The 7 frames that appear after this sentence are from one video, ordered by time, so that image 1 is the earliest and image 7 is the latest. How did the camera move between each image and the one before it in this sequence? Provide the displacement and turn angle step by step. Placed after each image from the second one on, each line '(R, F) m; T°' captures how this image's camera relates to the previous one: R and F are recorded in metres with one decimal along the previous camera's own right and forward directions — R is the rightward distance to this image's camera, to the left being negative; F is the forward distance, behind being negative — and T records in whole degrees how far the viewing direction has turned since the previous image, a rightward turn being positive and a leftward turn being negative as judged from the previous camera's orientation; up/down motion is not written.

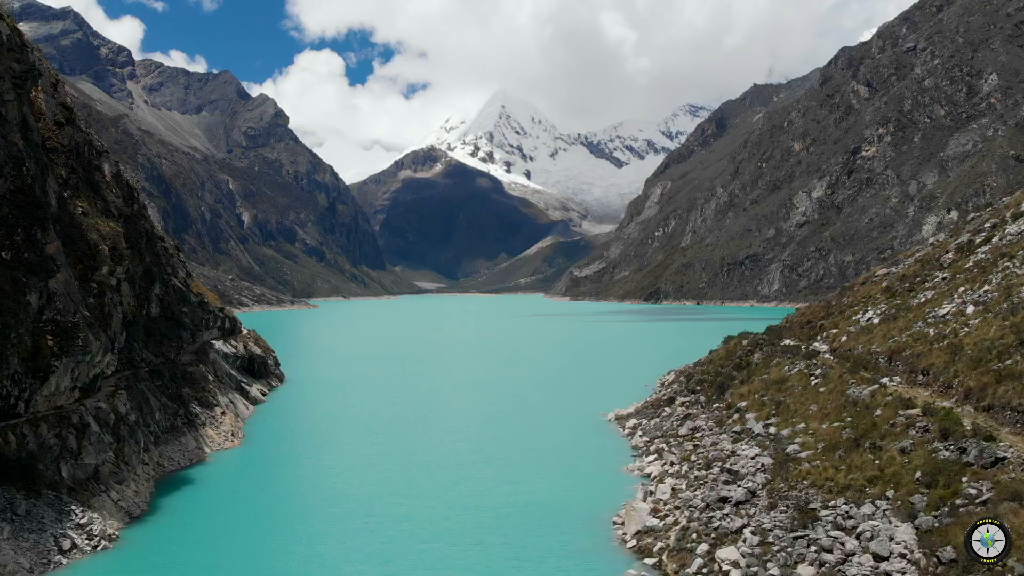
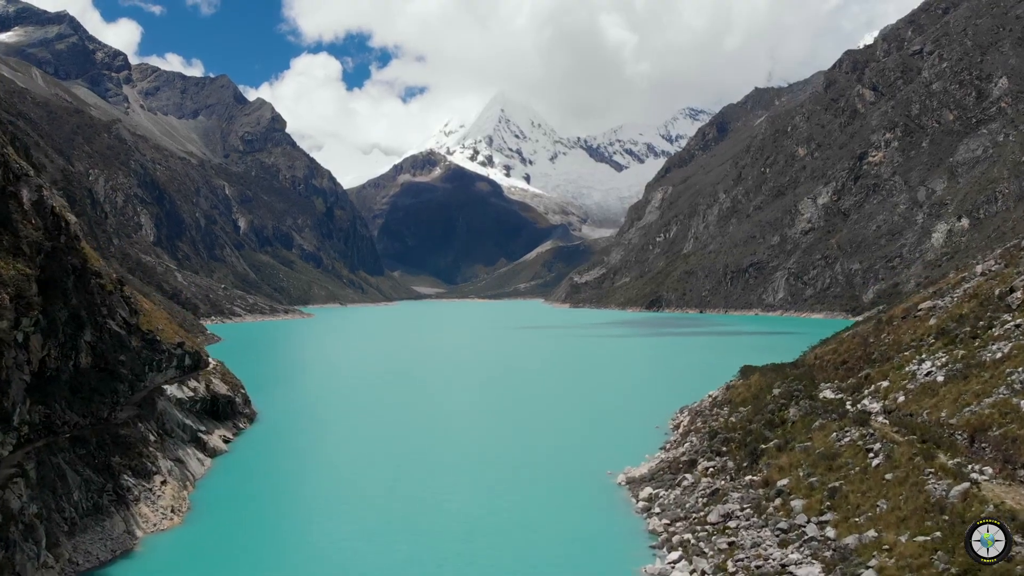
(+0.2, +3.8) m; 0°
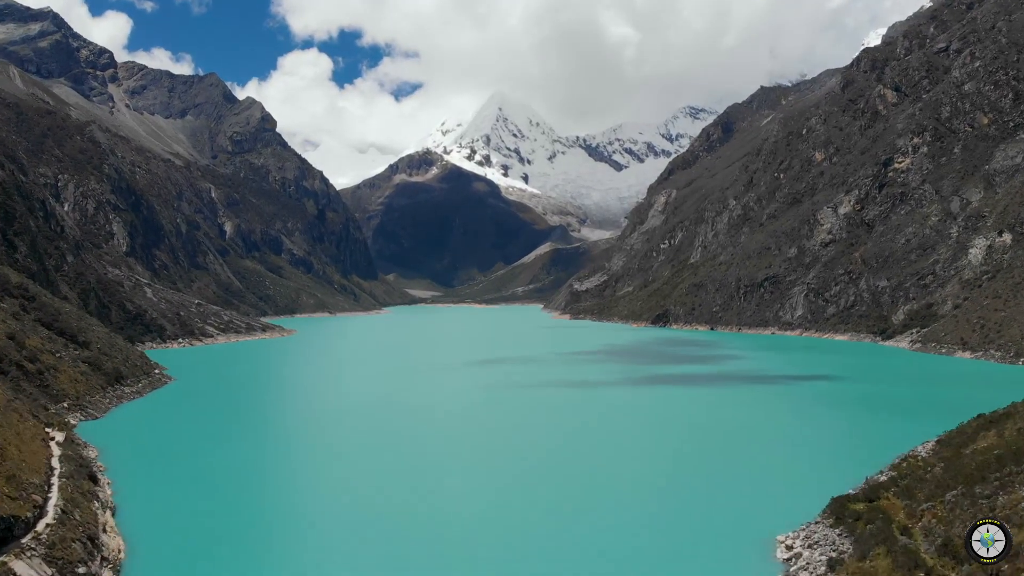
(+0.3, +12.4) m; 0°
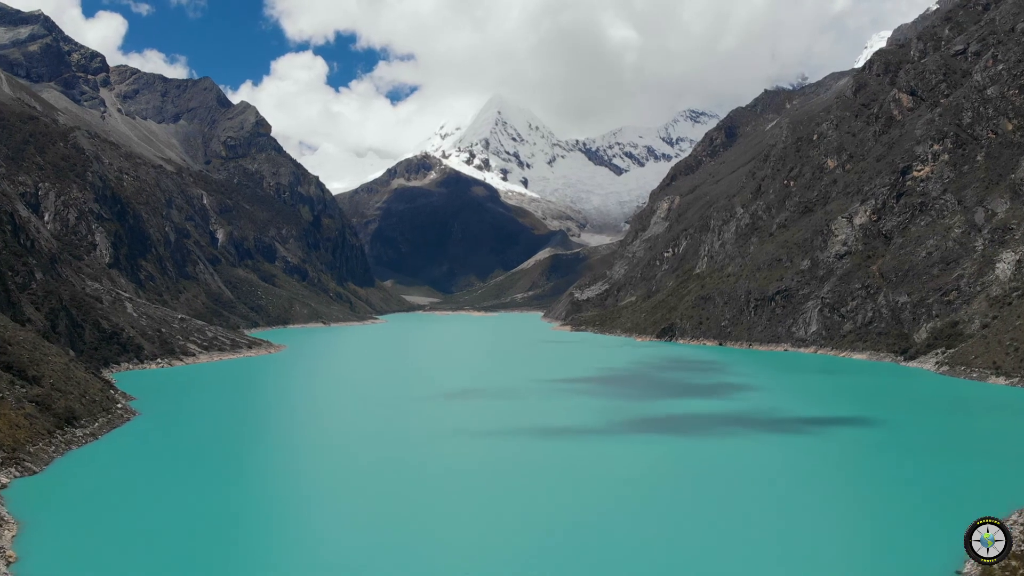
(+0.1, +7.5) m; 0°
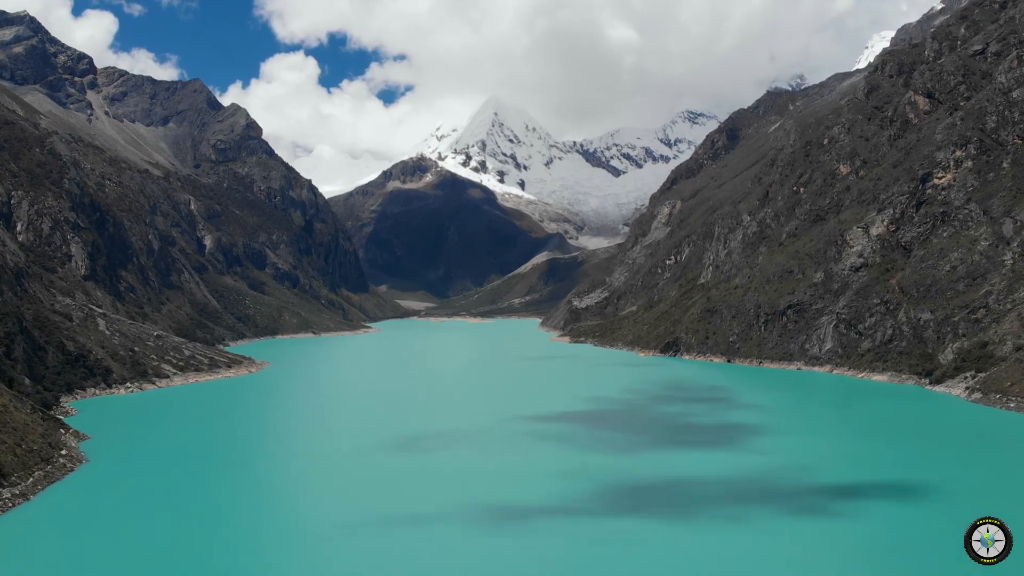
(+0.2, +8.5) m; 0°
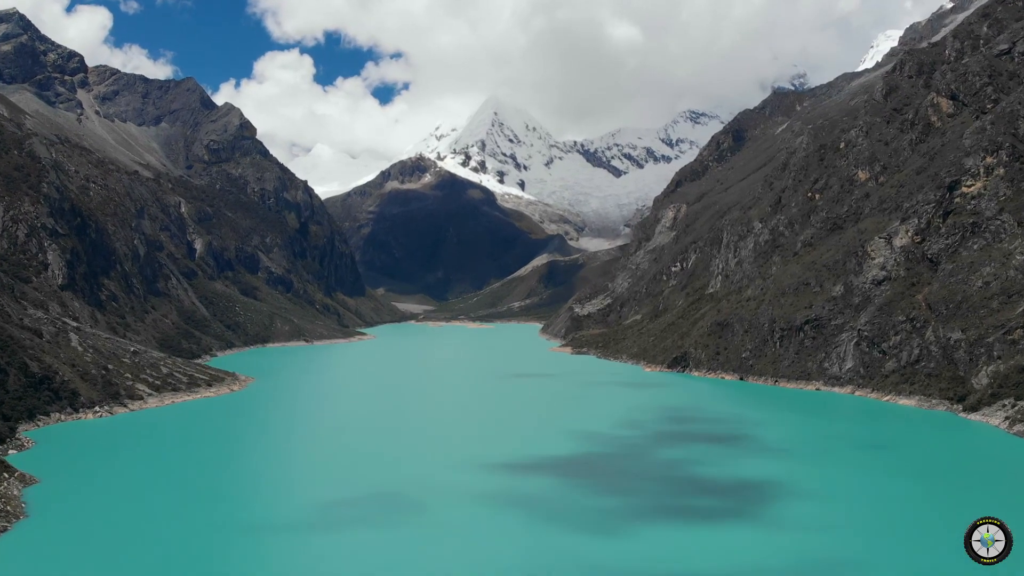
(0.0, +8.5) m; 0°
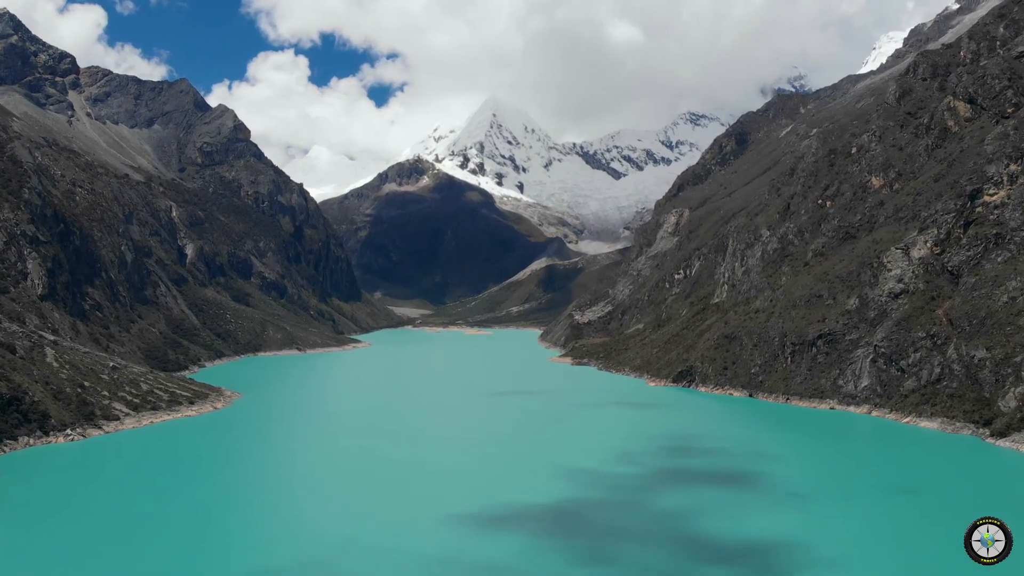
(0.0, +6.3) m; 0°
